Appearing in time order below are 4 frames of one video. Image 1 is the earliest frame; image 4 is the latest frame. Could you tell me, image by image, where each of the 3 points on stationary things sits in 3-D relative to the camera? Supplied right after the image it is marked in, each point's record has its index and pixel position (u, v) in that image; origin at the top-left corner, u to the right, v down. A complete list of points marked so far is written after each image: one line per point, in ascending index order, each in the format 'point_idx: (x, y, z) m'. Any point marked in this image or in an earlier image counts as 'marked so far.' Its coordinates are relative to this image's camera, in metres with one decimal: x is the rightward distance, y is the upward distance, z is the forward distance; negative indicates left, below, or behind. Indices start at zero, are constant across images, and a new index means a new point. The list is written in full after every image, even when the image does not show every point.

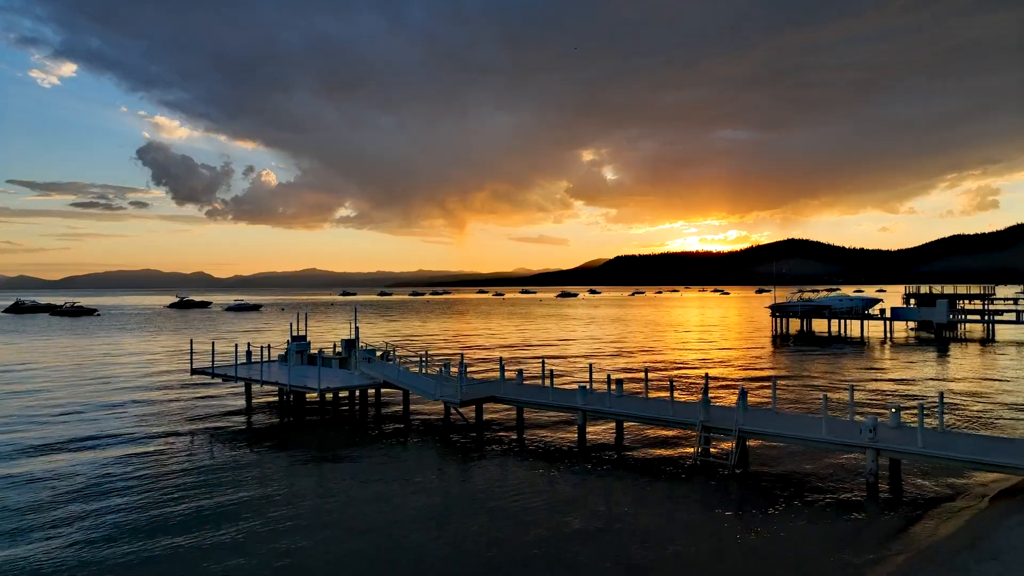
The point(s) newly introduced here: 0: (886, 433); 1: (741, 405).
0: (+6.0, -2.3, +9.6) m
1: (+4.2, -2.2, +11.1) m
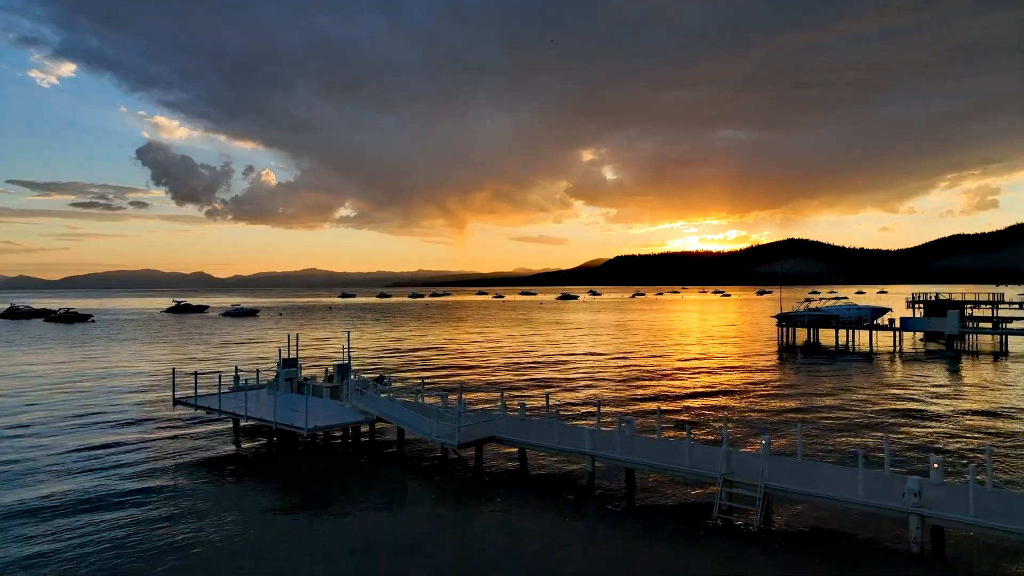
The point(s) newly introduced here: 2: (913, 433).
0: (+6.0, -3.0, +8.6) m
1: (+4.3, -2.8, +10.1) m
2: (+9.7, -3.5, +14.5) m
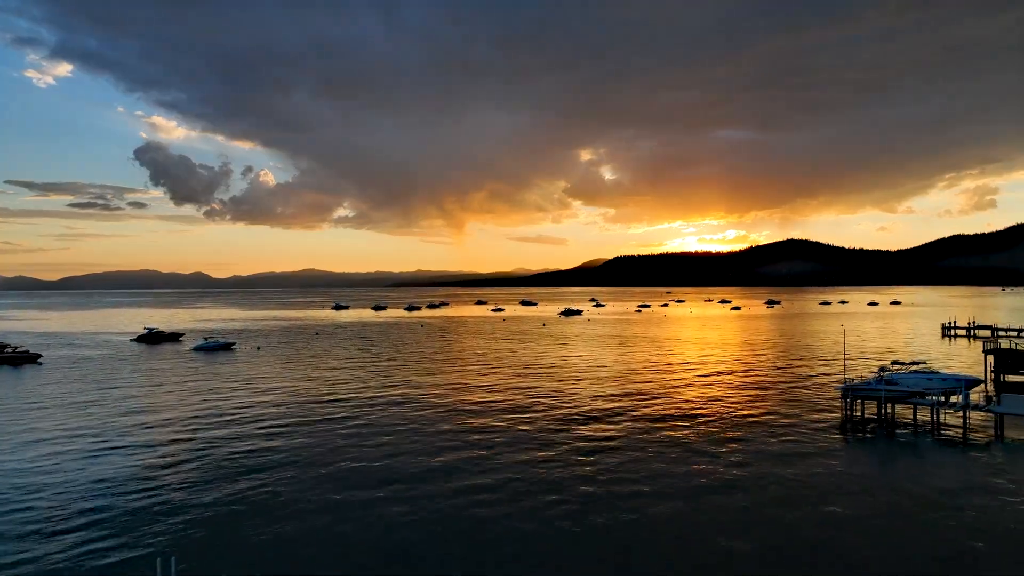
0: (+6.5, -6.9, +0.7) m
1: (+4.7, -6.7, +2.2) m
2: (+10.1, -7.4, +6.5) m
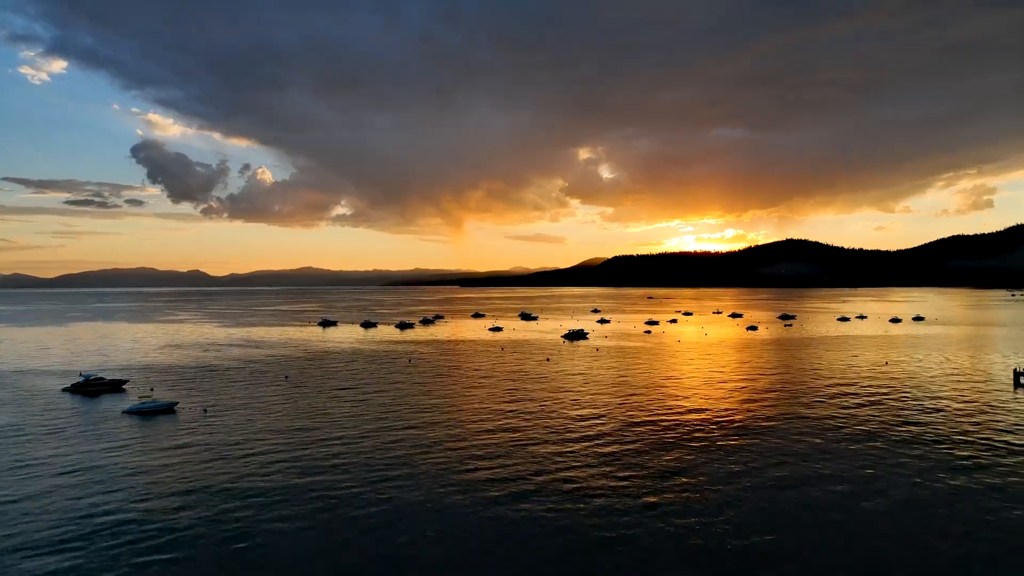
0: (+6.9, -12.4, -12.7) m
1: (+5.2, -12.3, -11.2) m
2: (+10.5, -12.9, -6.8) m
